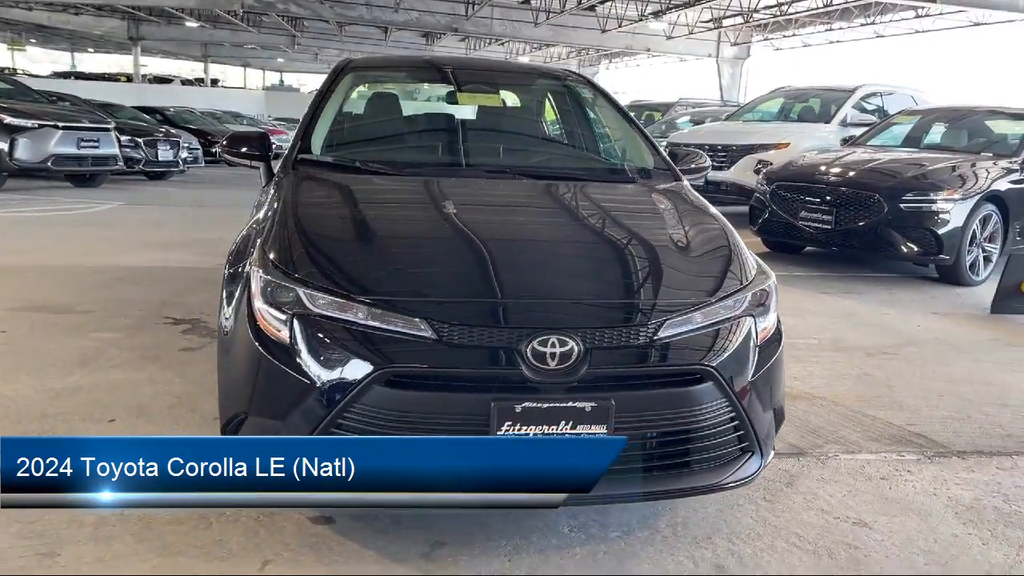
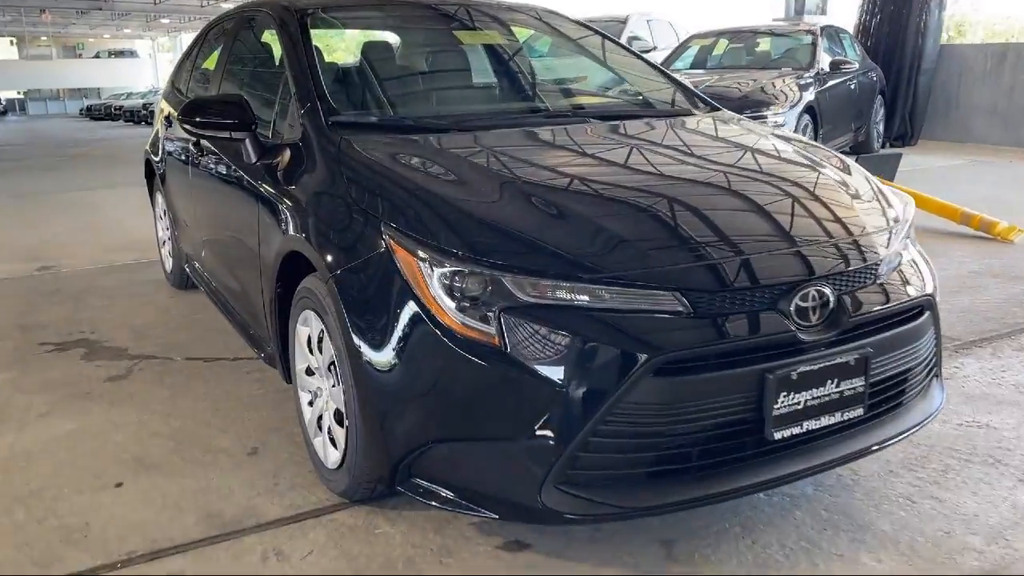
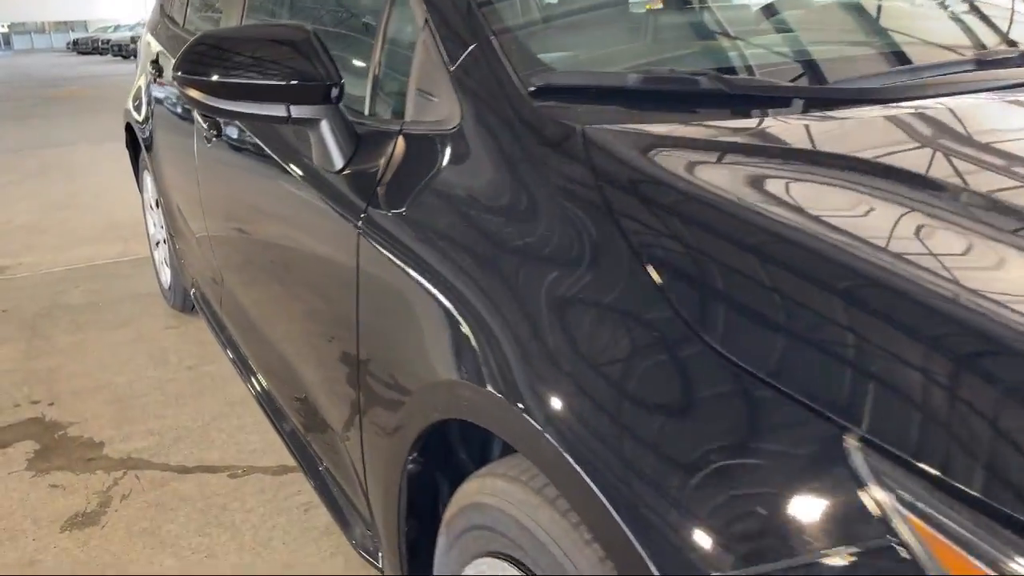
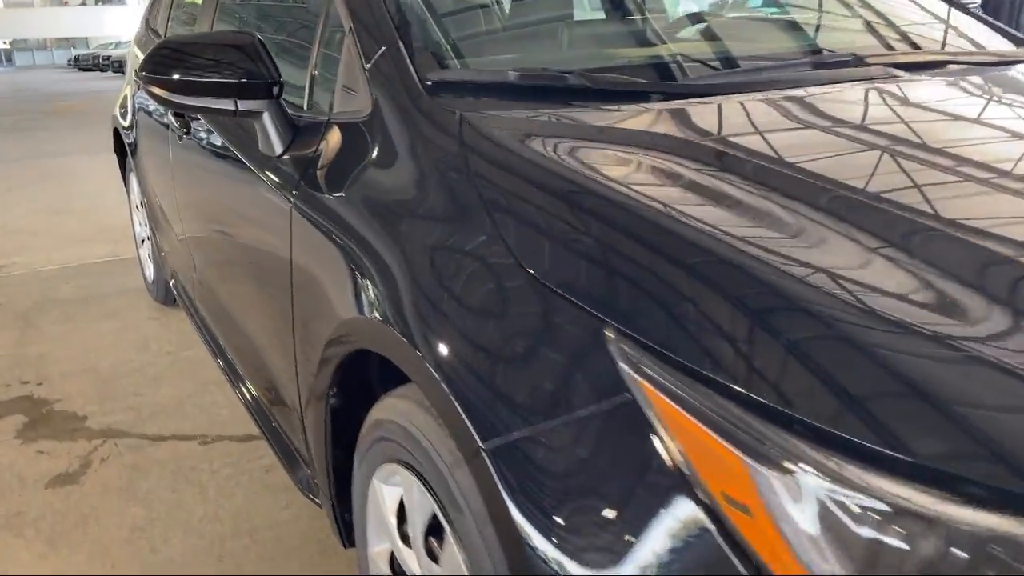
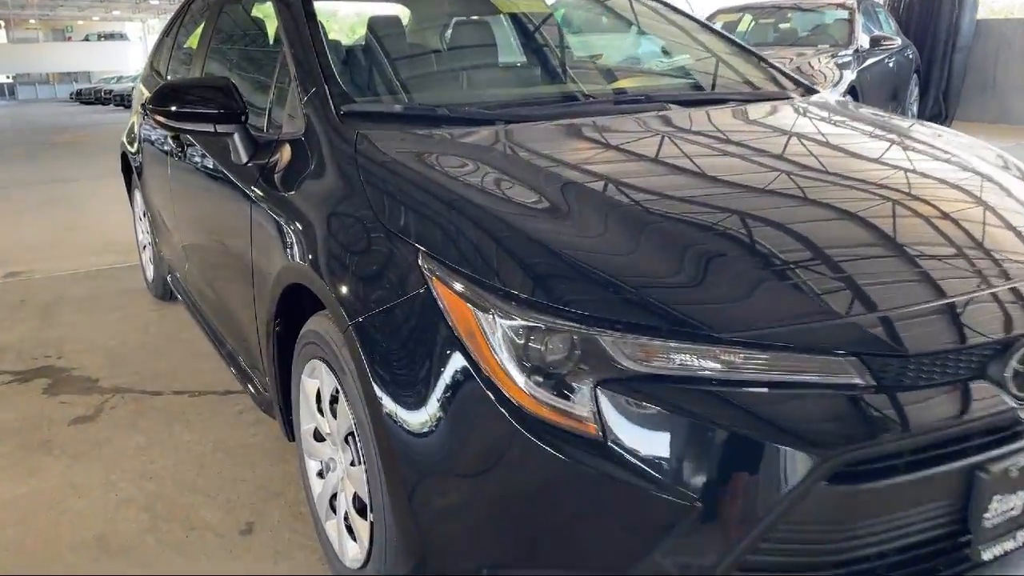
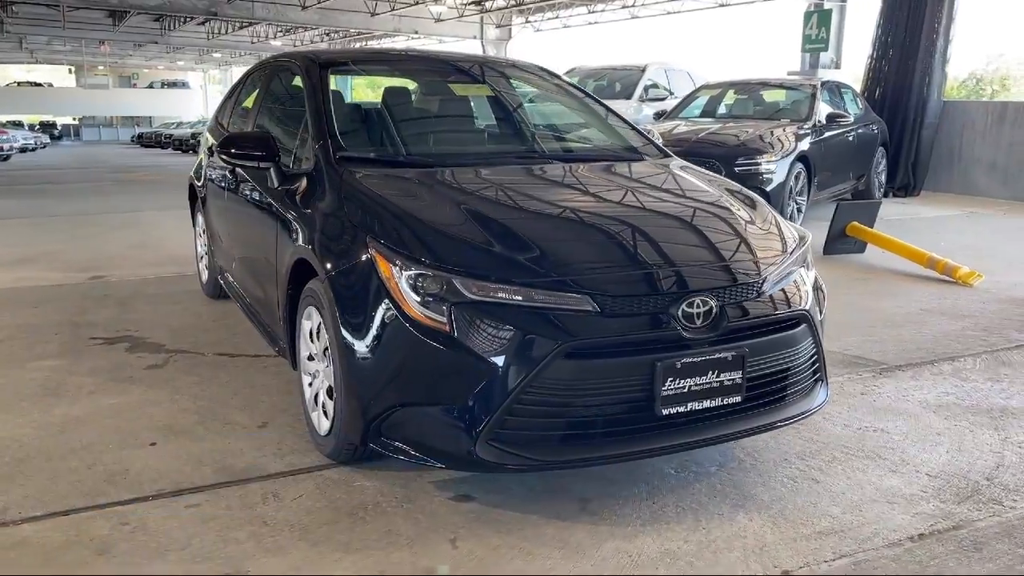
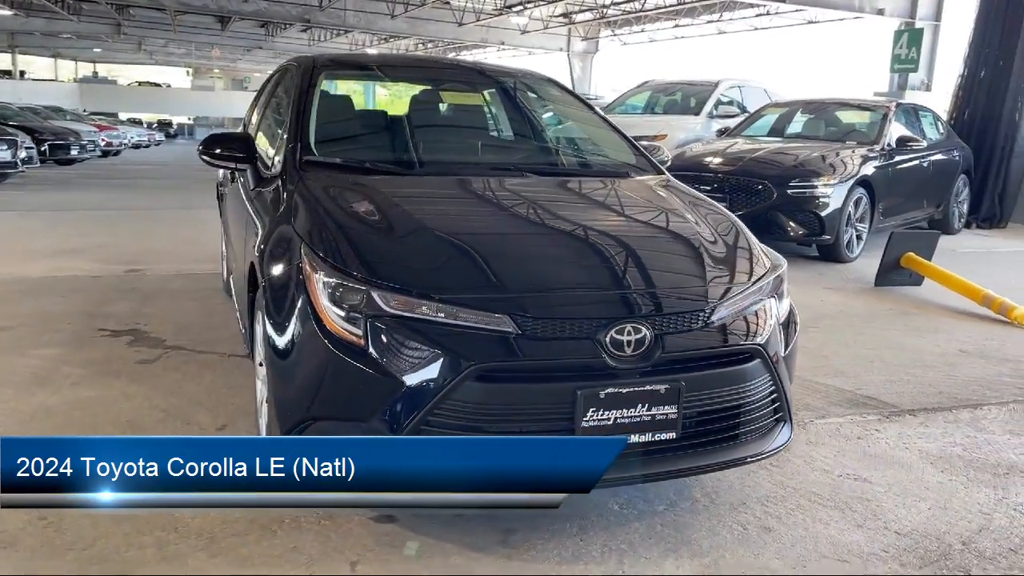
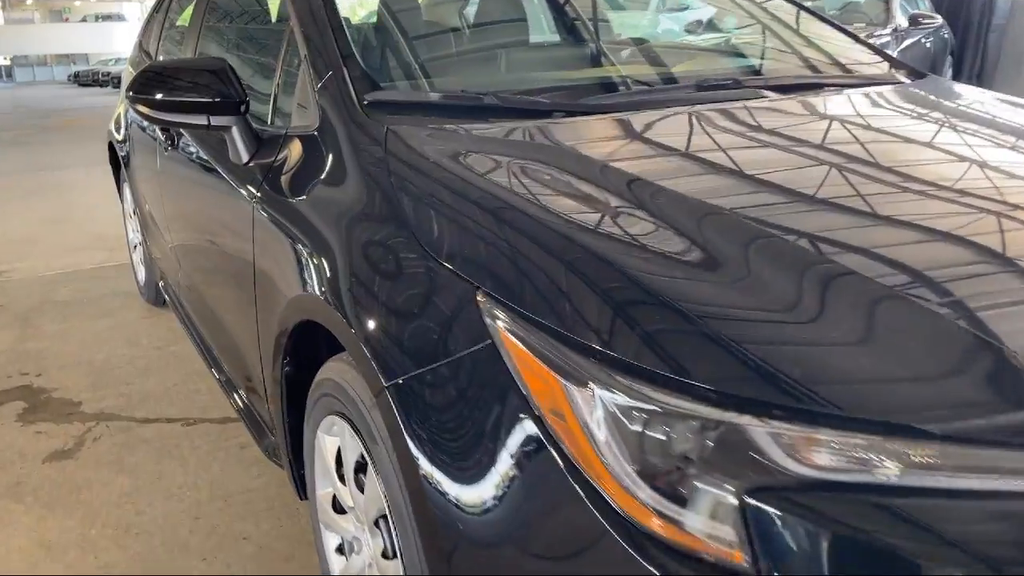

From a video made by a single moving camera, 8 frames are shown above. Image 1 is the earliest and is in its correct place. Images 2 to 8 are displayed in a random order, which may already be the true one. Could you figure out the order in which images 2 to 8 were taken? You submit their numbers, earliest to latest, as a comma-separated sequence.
7, 6, 2, 5, 8, 4, 3
